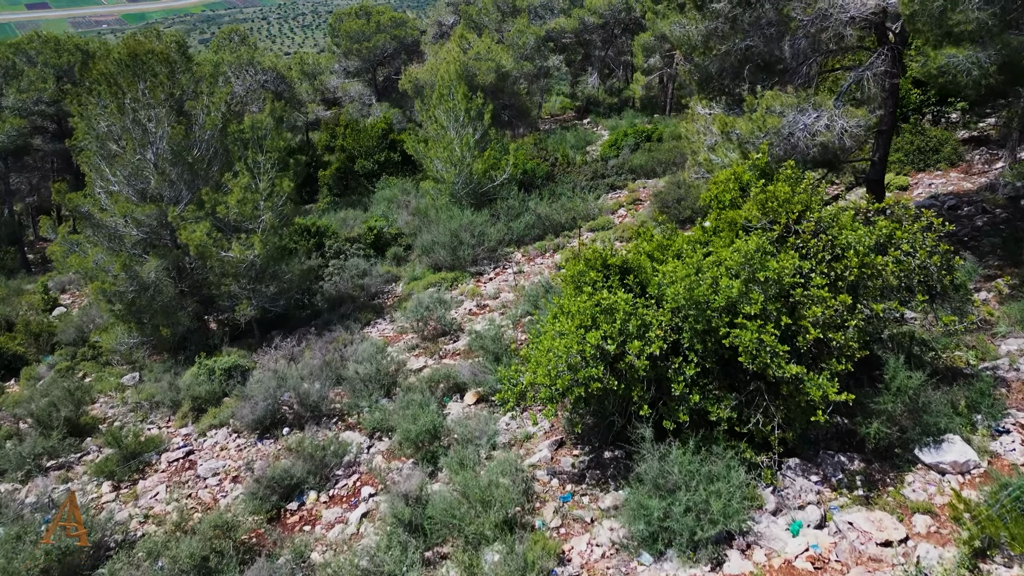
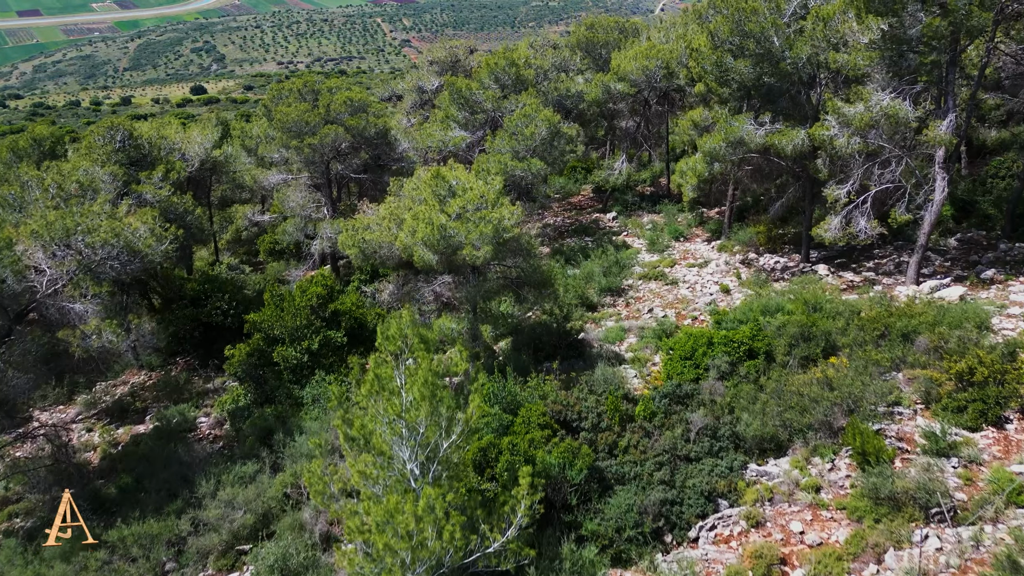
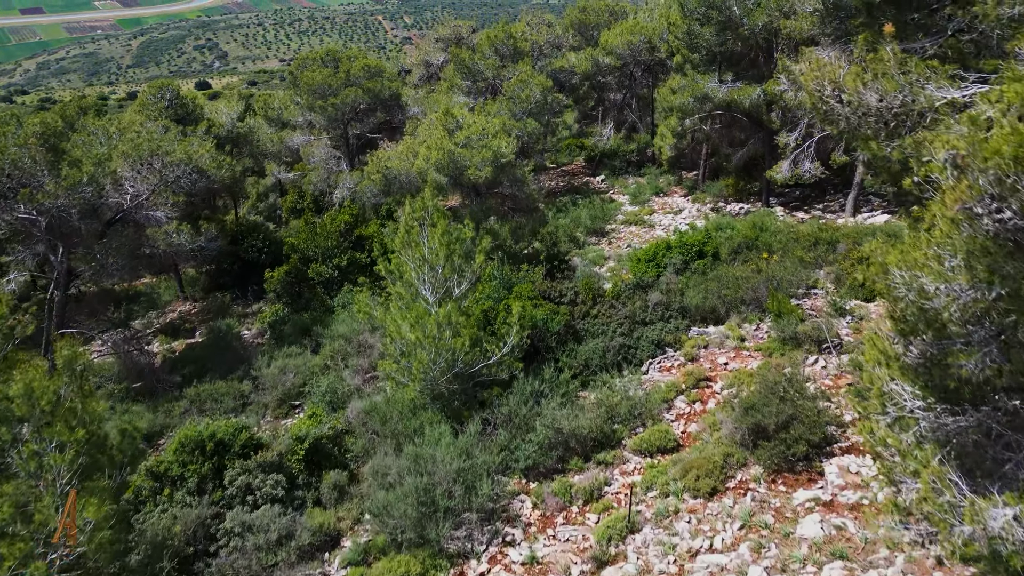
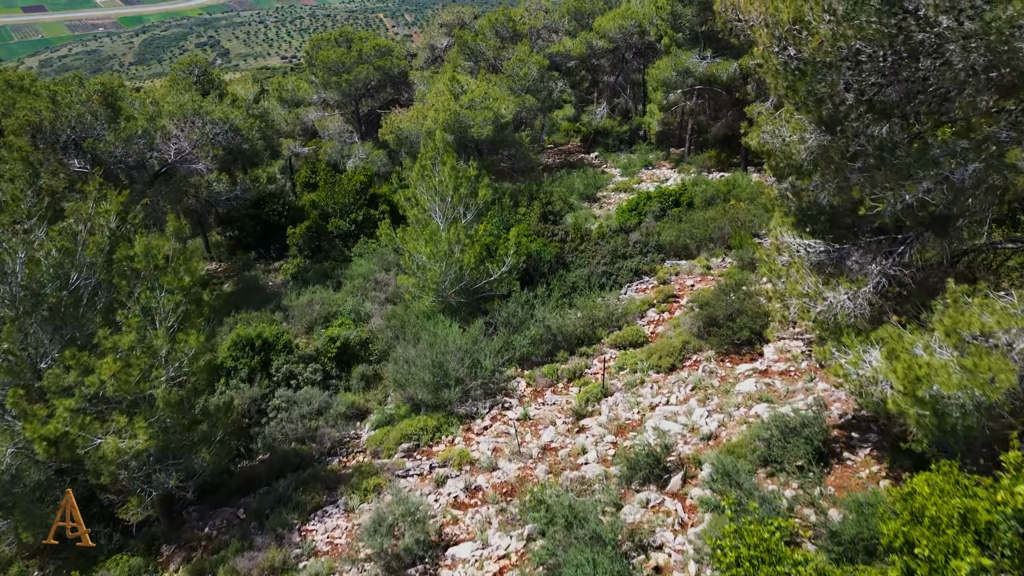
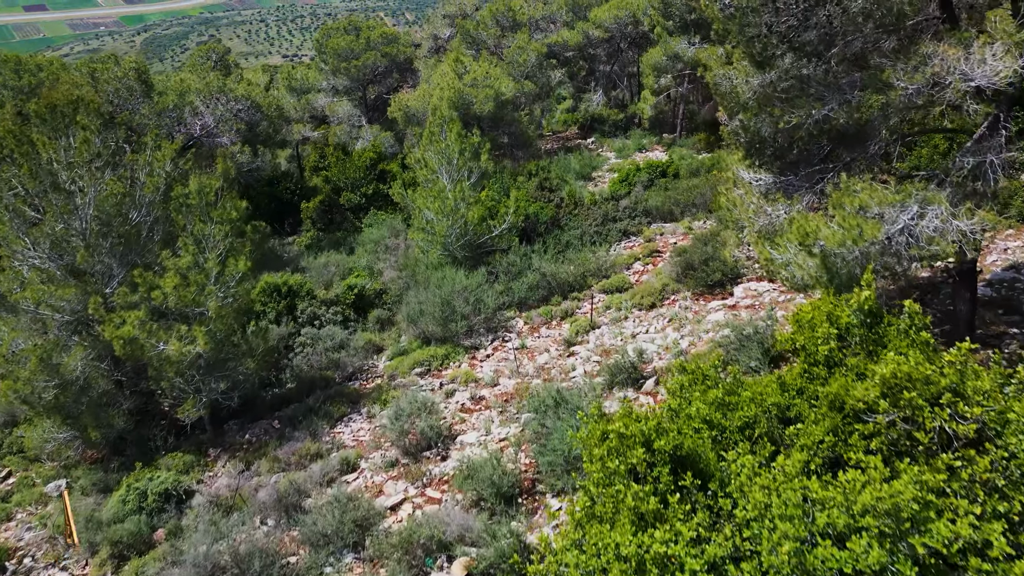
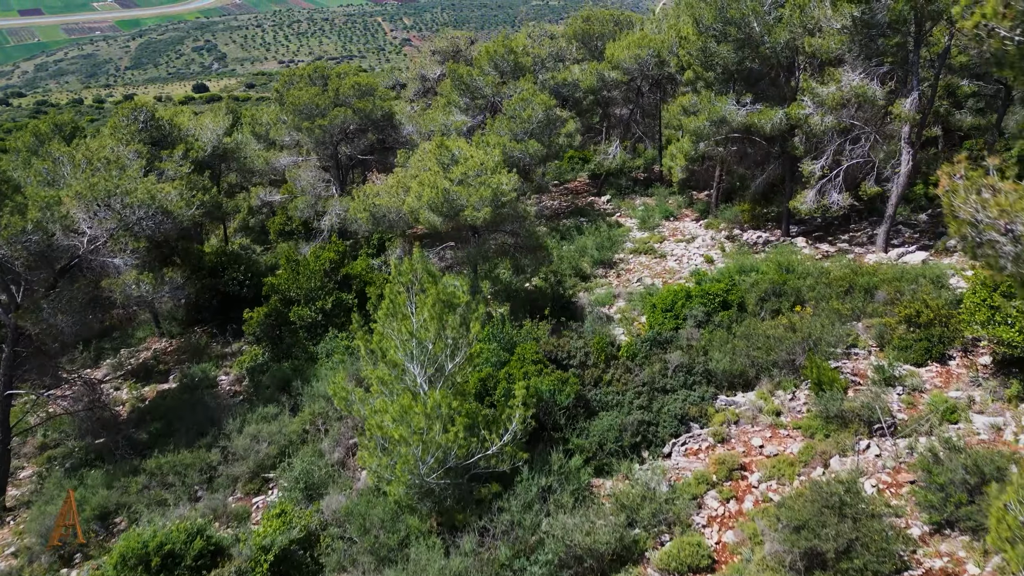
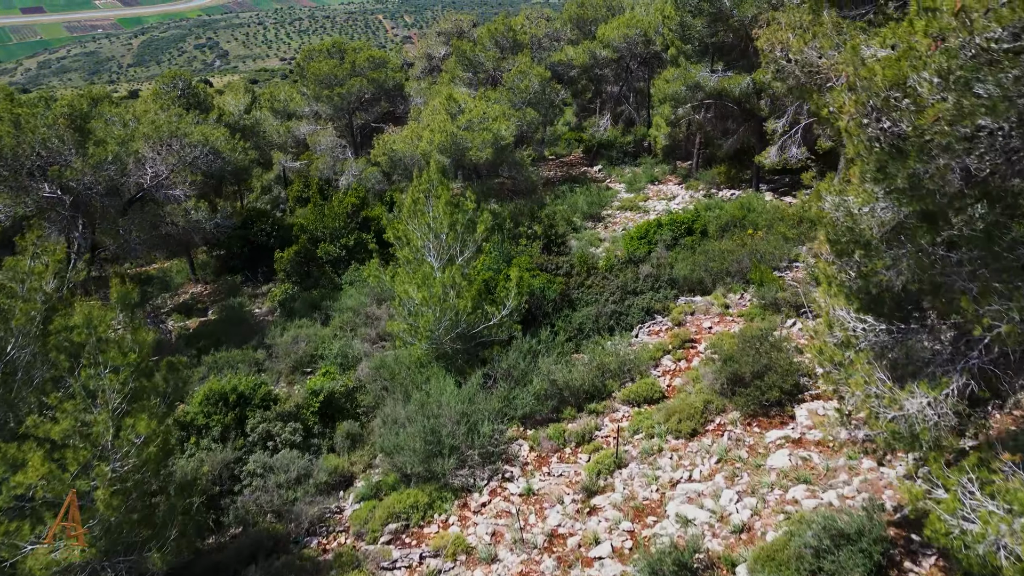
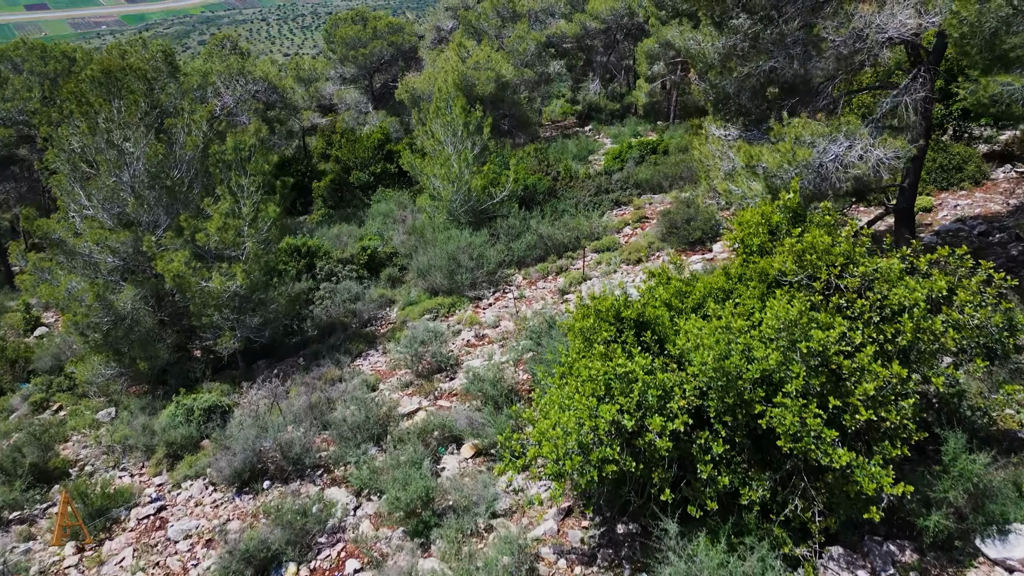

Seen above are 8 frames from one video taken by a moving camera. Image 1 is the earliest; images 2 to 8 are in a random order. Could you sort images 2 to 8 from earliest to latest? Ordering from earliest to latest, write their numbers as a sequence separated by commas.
8, 5, 4, 7, 3, 6, 2
